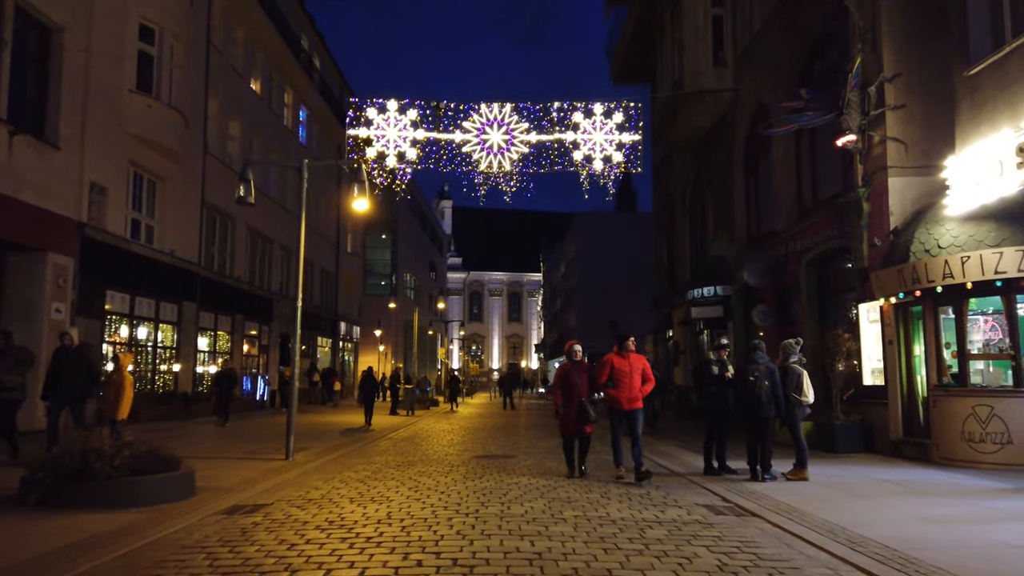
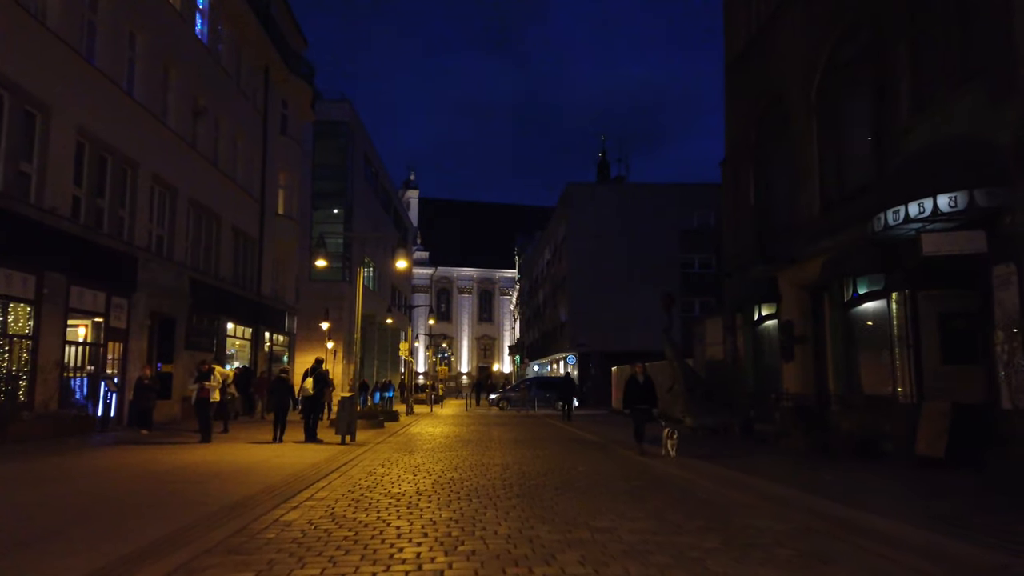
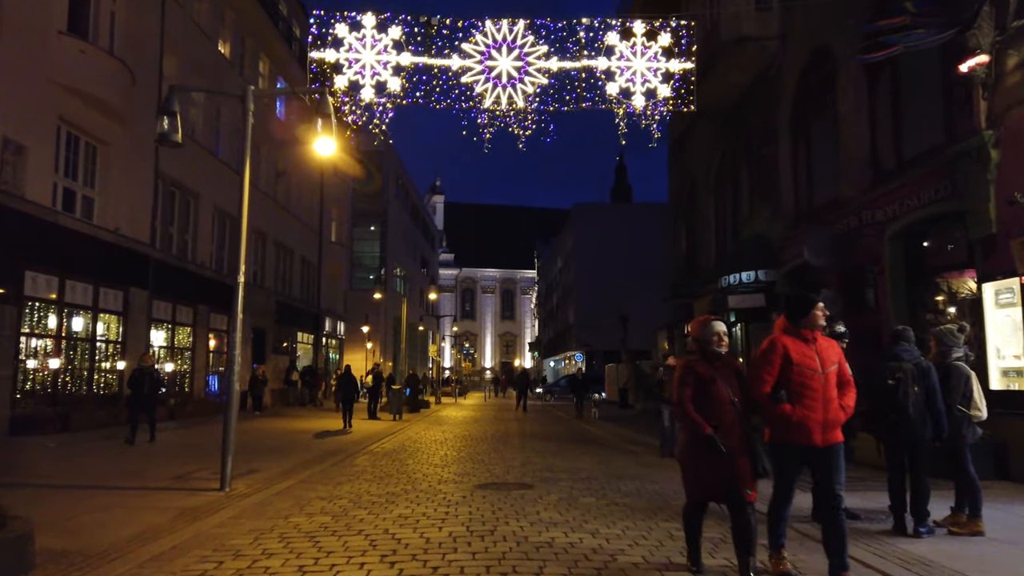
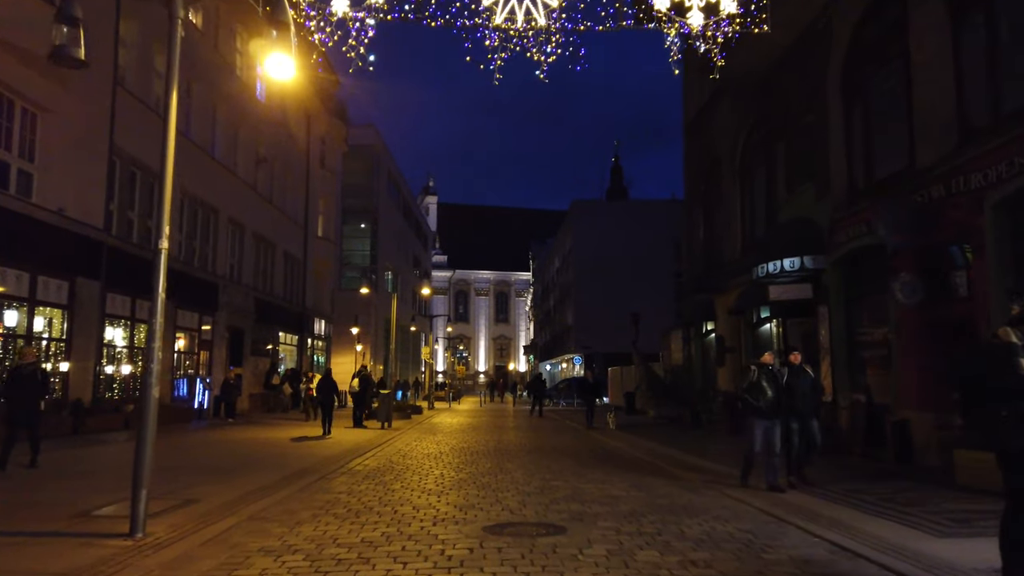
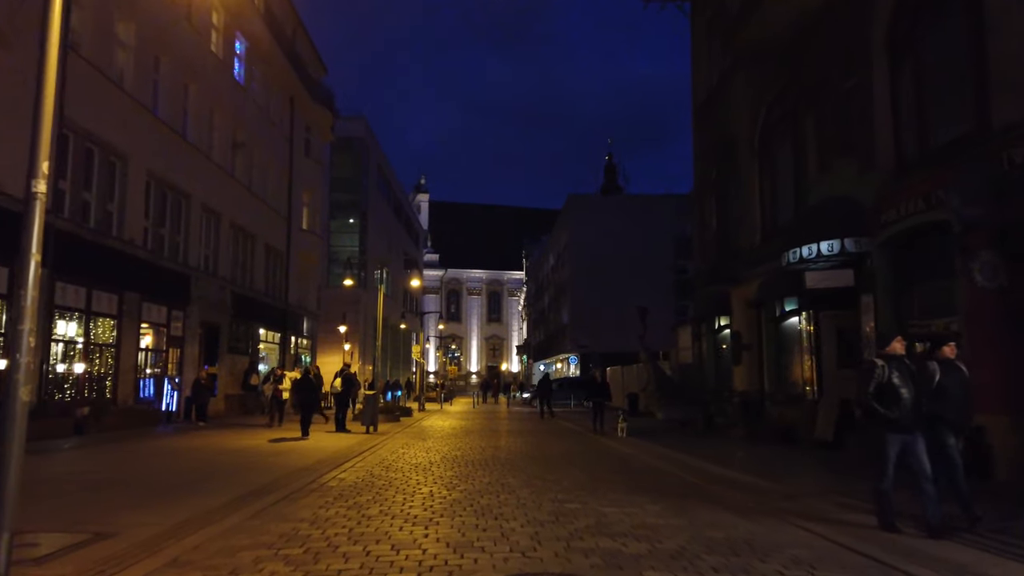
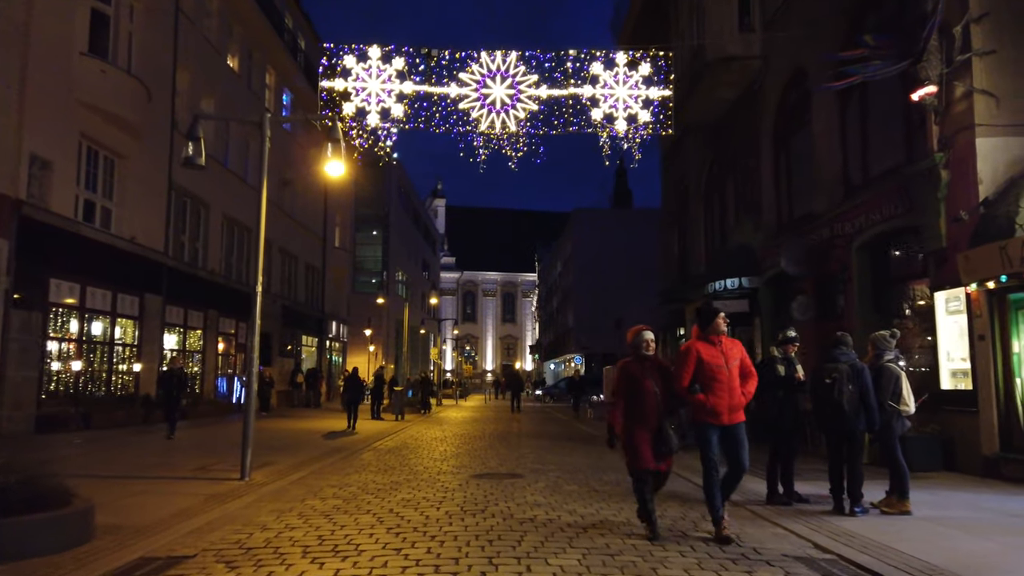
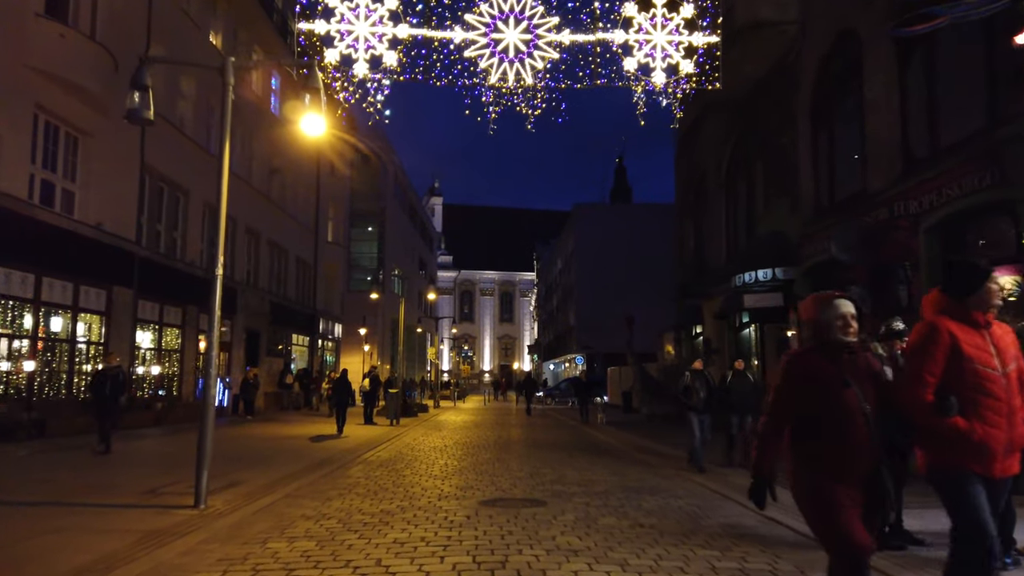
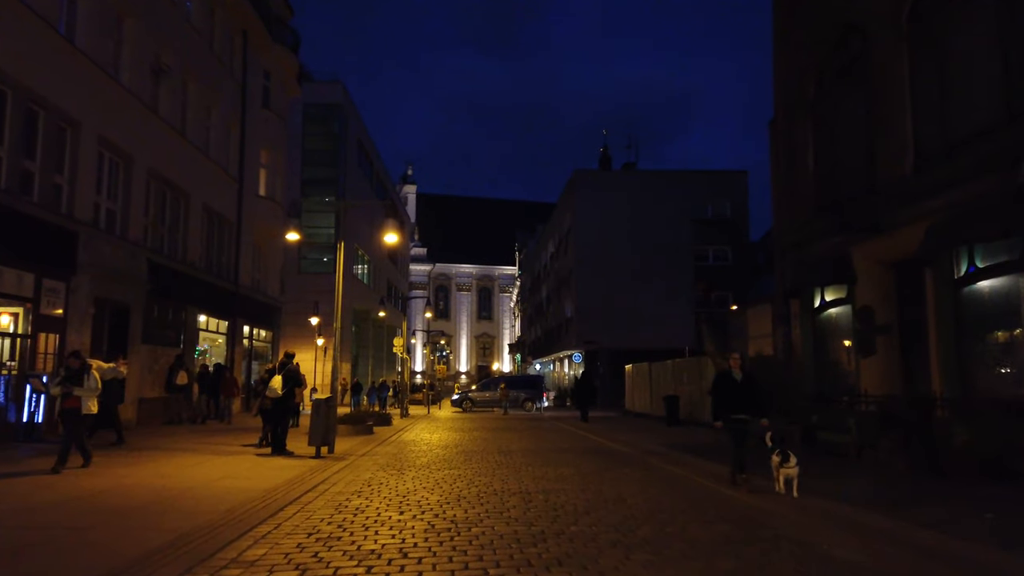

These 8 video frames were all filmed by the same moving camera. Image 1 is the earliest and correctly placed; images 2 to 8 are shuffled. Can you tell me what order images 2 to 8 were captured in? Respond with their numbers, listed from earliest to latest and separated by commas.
6, 3, 7, 4, 5, 2, 8
